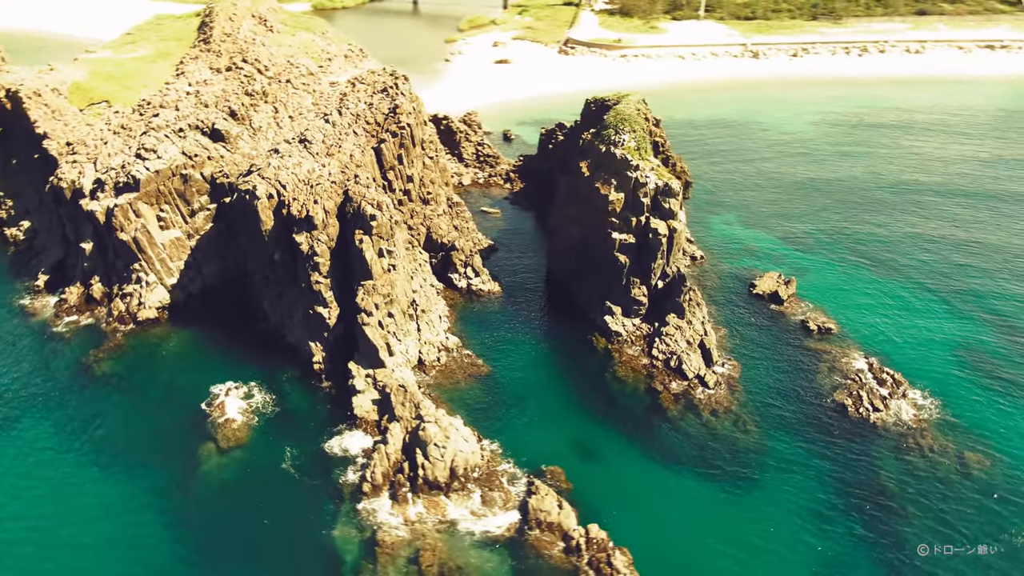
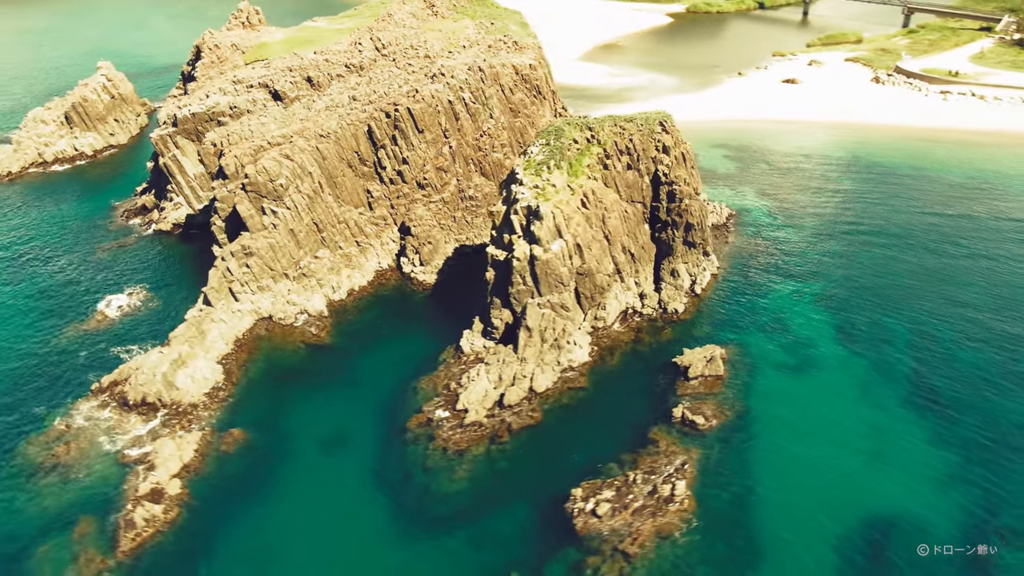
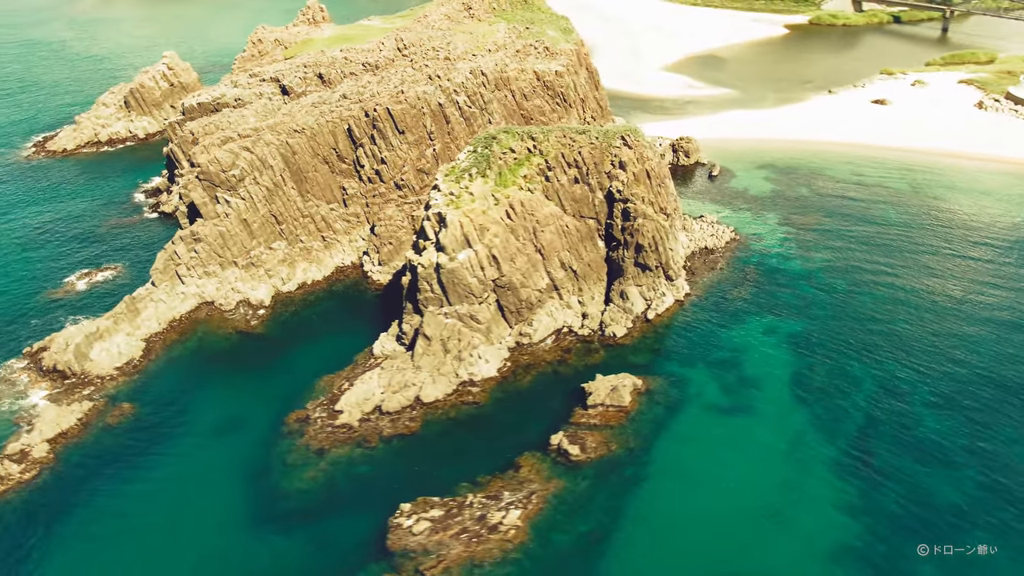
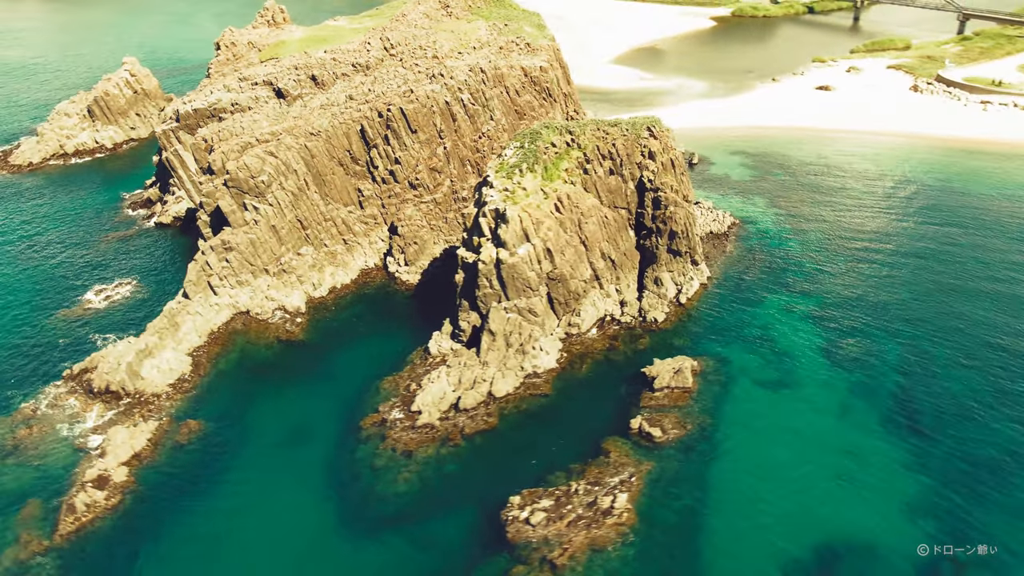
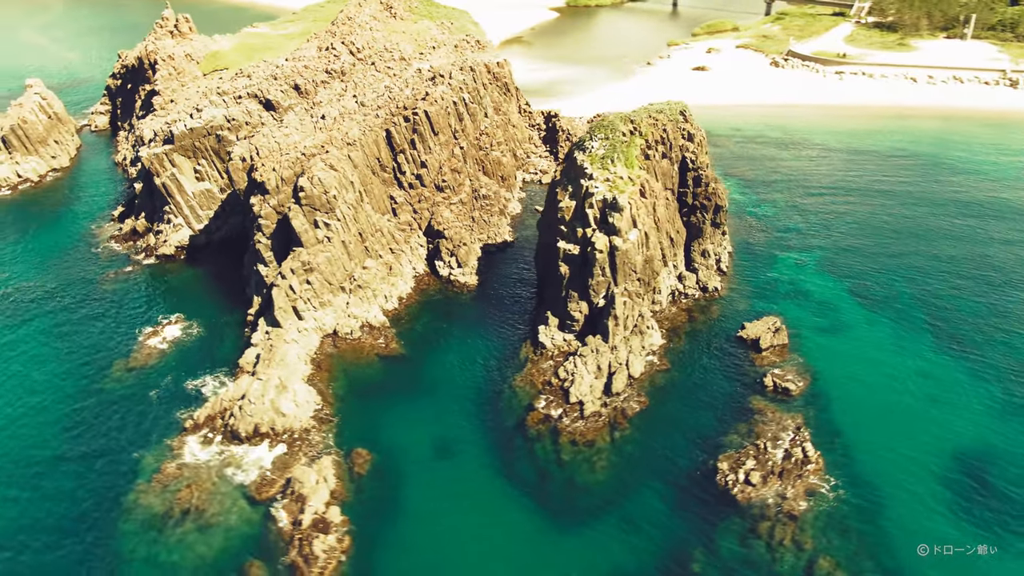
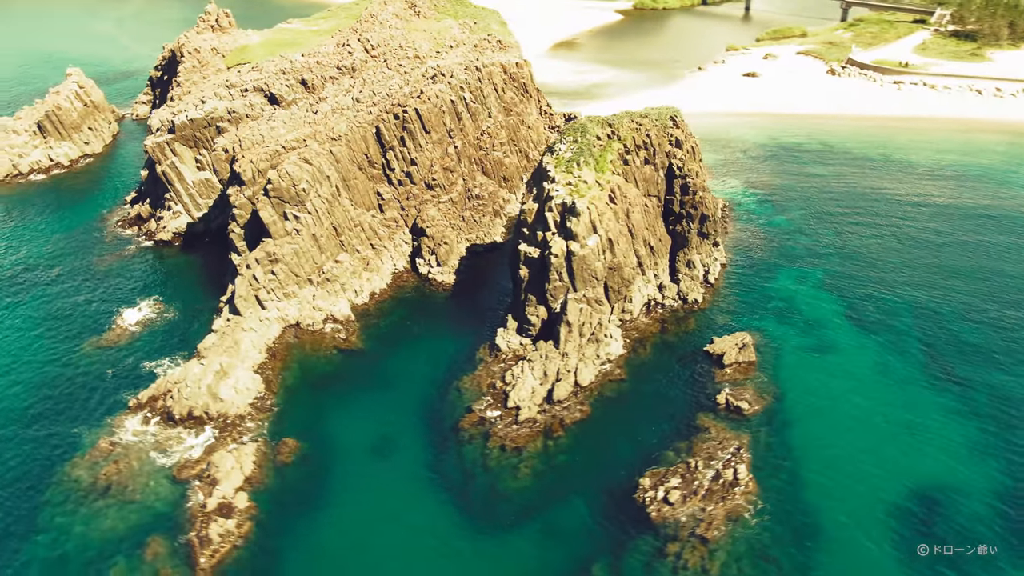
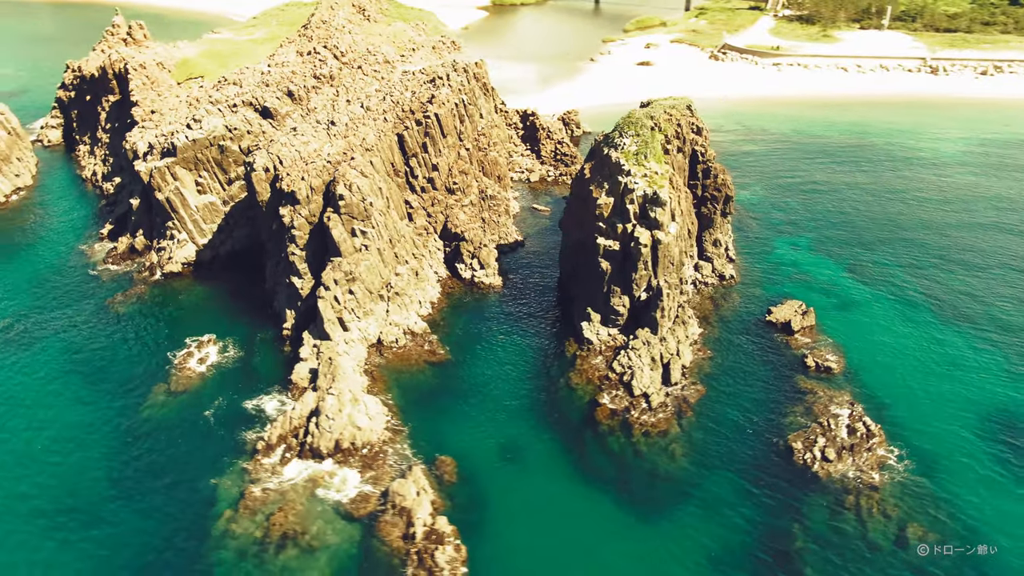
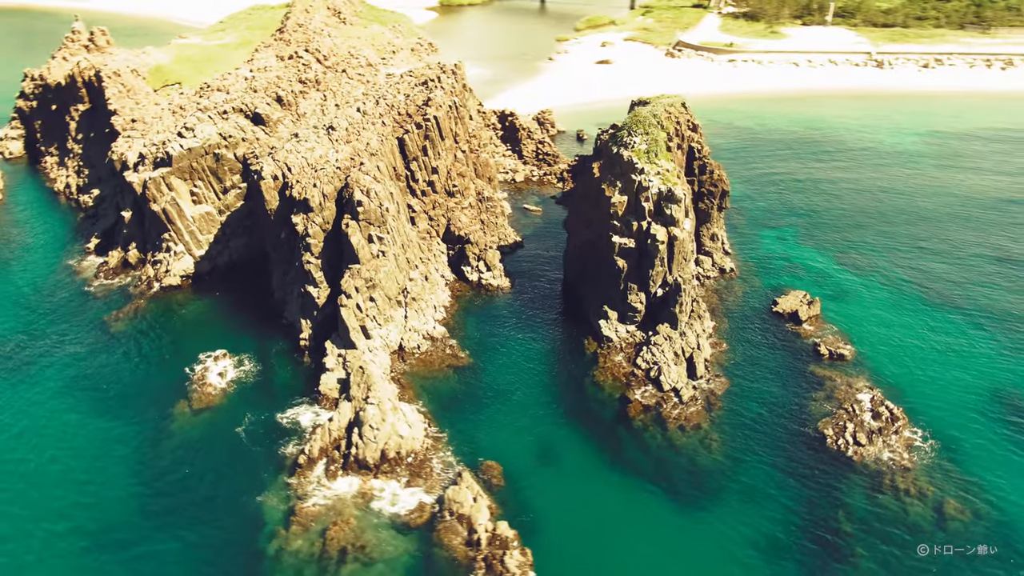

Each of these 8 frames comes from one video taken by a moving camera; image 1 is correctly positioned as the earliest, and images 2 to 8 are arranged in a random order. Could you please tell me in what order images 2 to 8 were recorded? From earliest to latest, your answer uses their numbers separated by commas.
8, 7, 5, 6, 2, 4, 3
